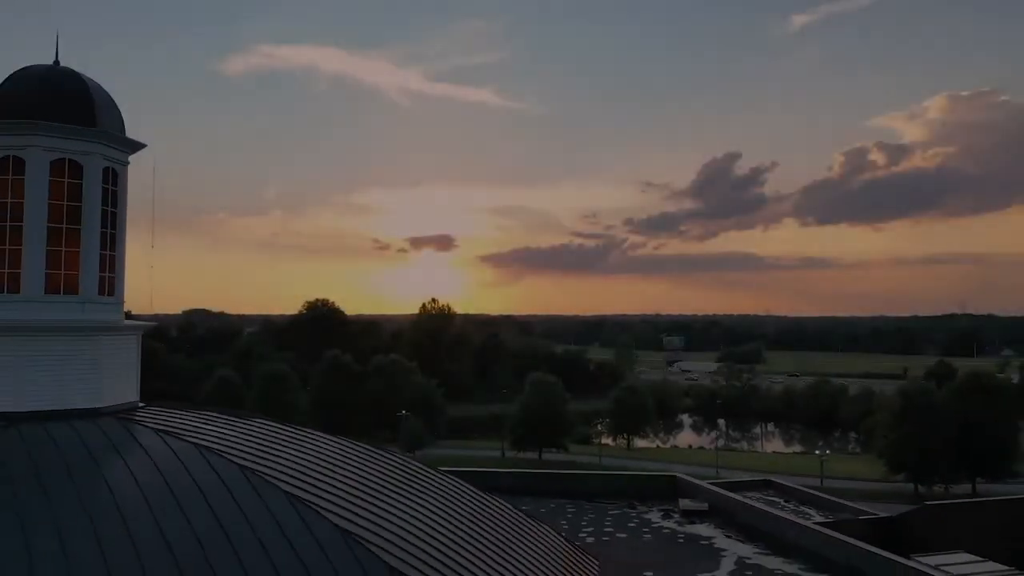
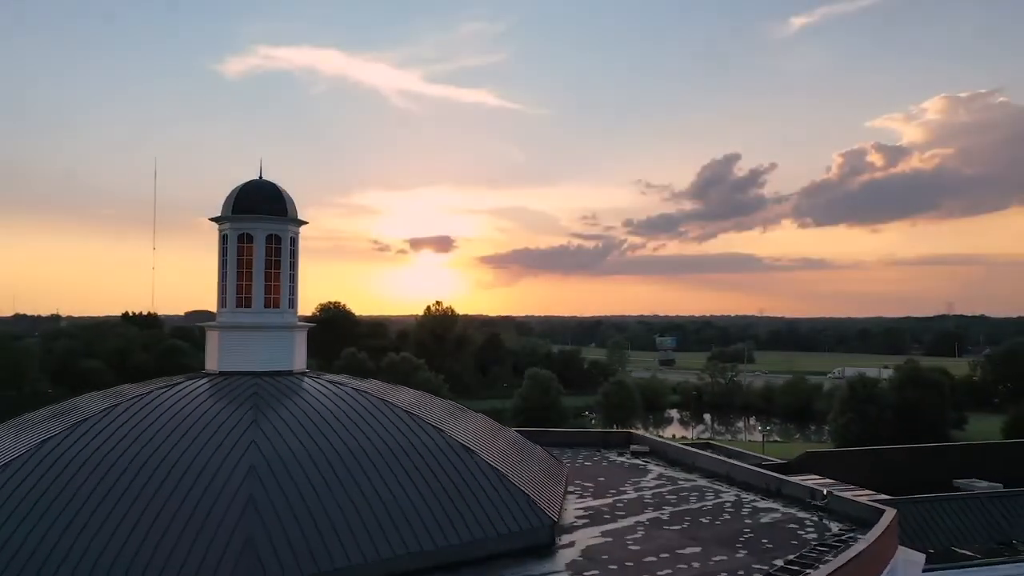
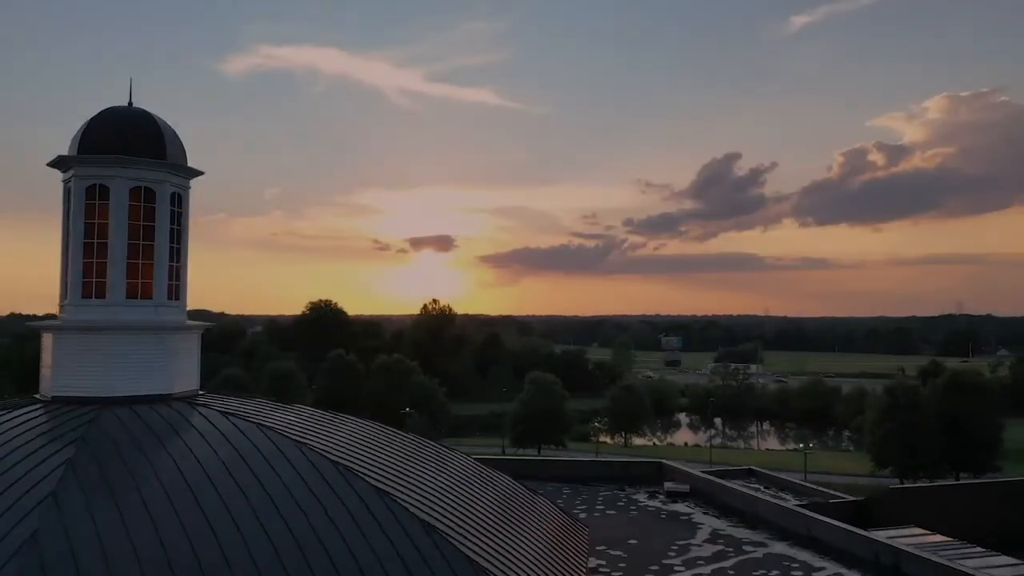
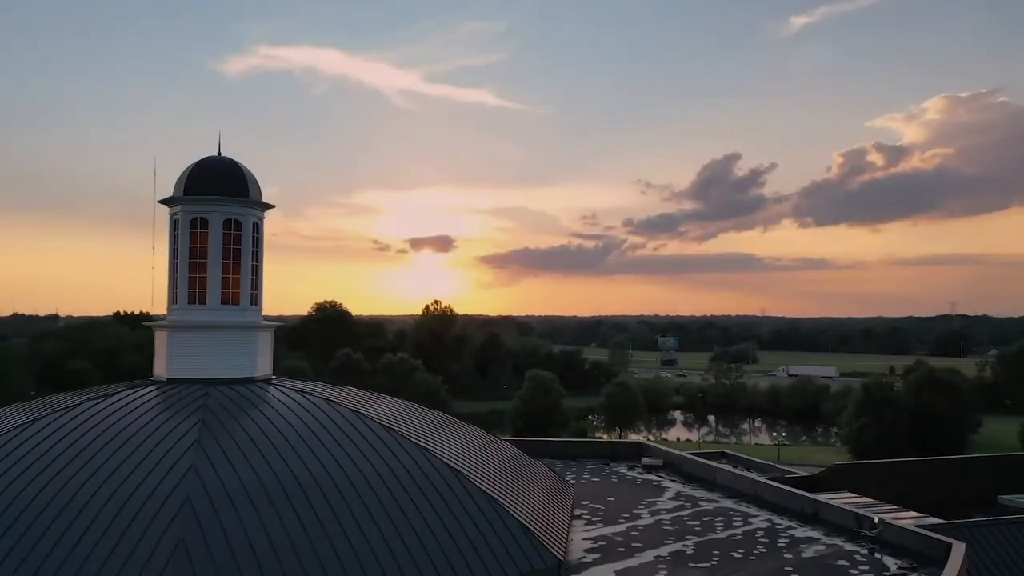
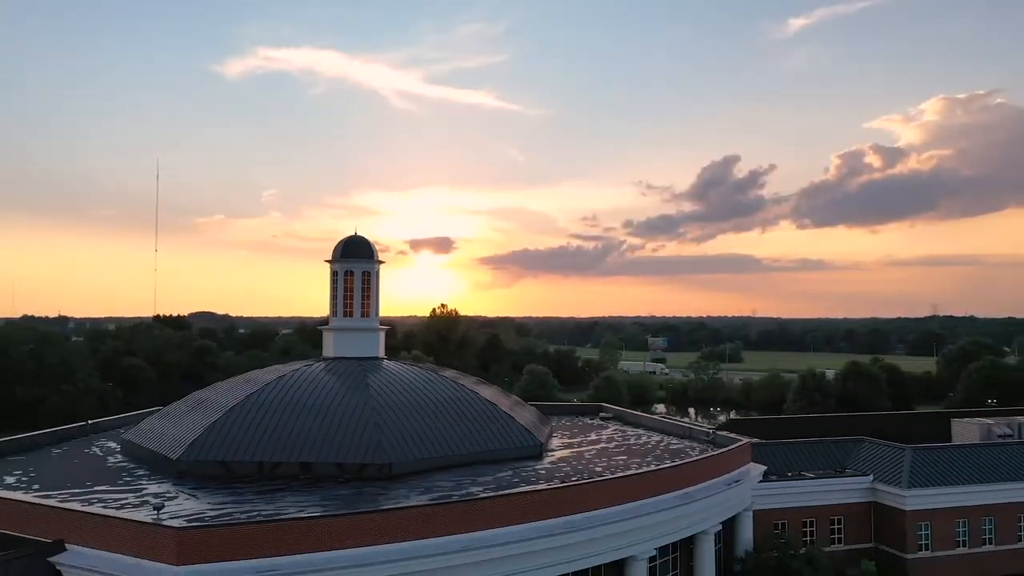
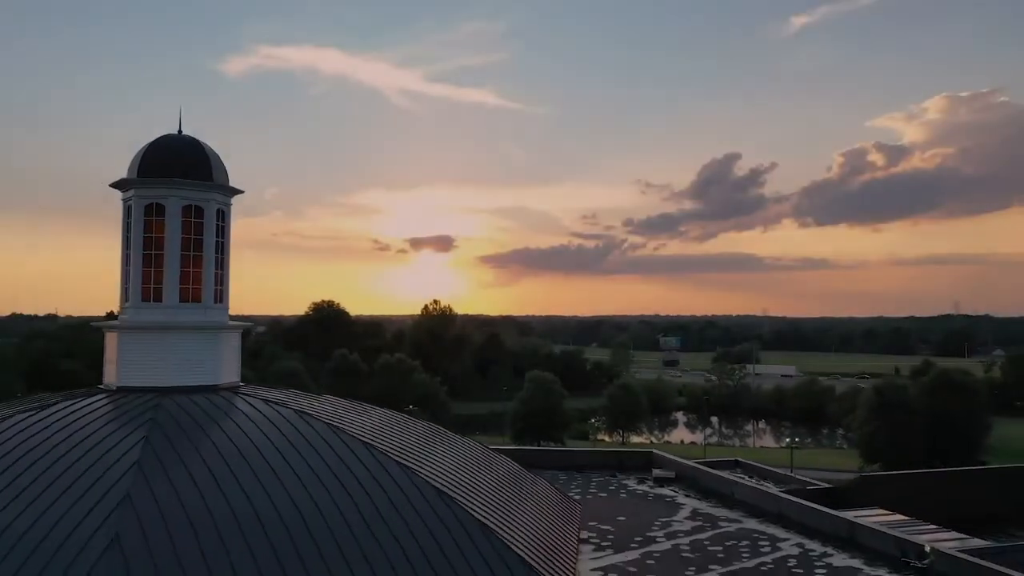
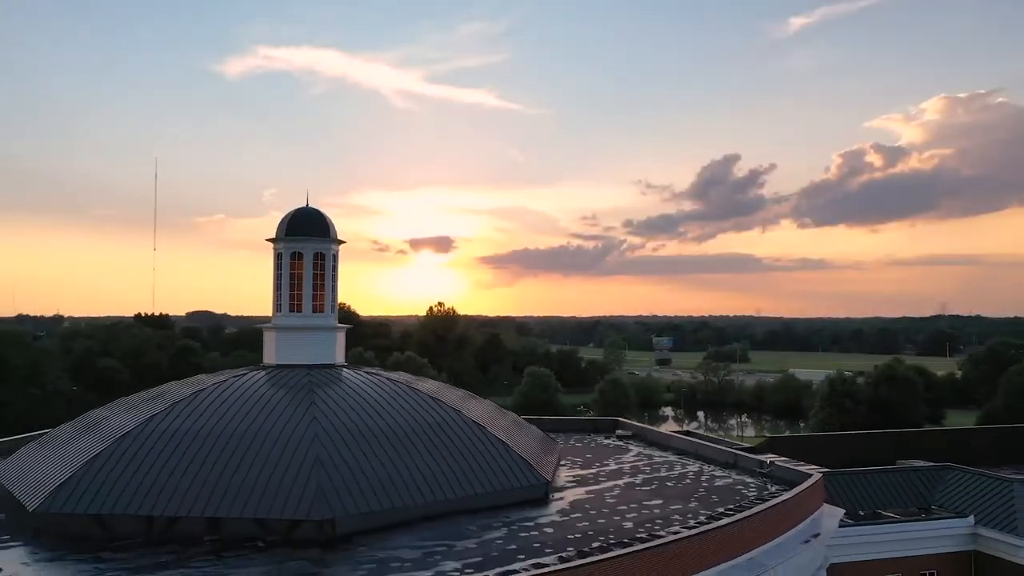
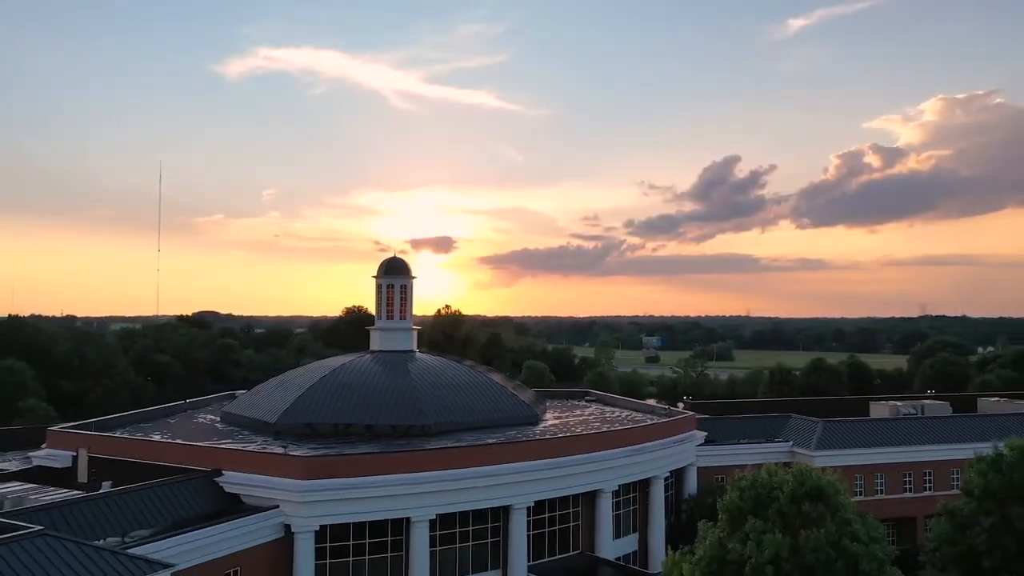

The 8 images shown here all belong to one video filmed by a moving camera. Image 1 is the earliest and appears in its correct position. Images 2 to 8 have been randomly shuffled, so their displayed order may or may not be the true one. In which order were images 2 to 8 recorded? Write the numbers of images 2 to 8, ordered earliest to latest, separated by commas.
3, 6, 4, 2, 7, 5, 8
